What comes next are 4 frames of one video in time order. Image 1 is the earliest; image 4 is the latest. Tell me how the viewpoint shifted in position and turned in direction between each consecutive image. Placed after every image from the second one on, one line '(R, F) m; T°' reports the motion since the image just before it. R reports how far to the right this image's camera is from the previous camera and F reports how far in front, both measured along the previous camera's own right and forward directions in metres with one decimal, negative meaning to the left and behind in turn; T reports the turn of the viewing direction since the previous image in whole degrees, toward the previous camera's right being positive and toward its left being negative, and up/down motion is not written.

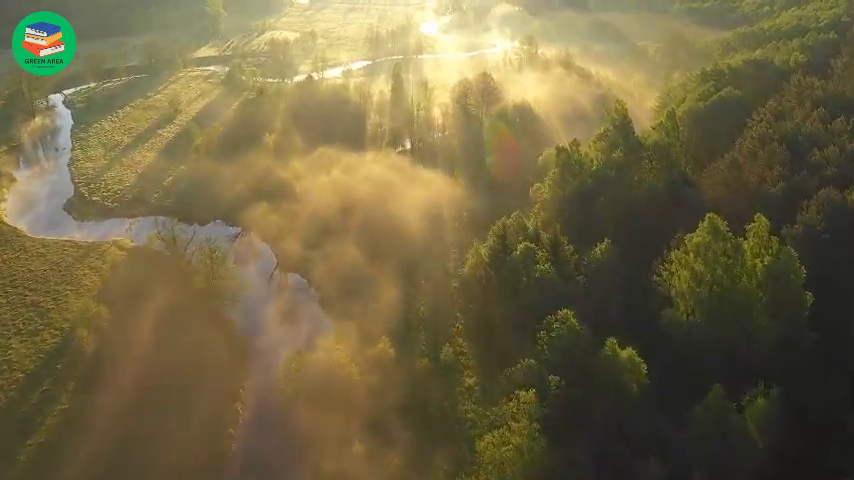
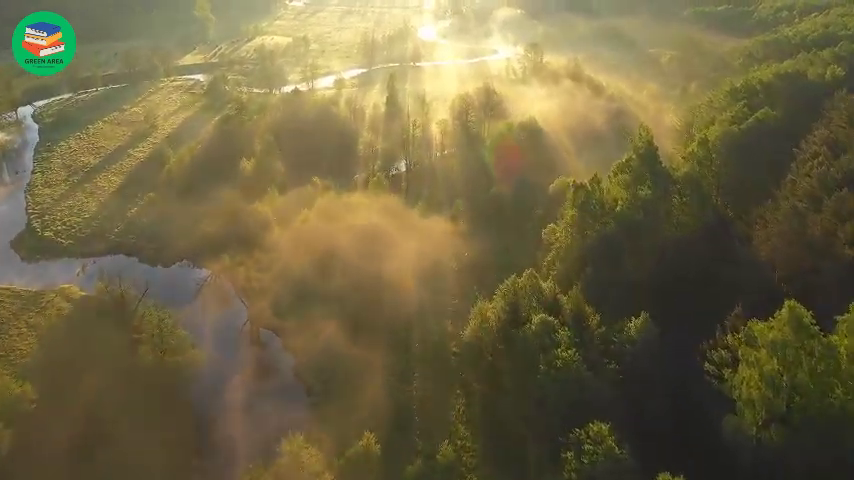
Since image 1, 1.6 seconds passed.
(+0.2, +8.0) m; 0°
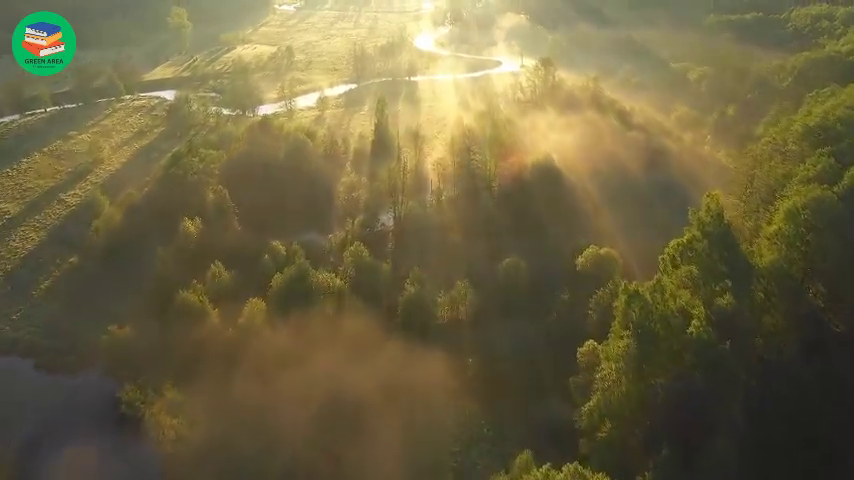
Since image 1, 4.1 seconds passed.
(+0.4, +14.2) m; 0°
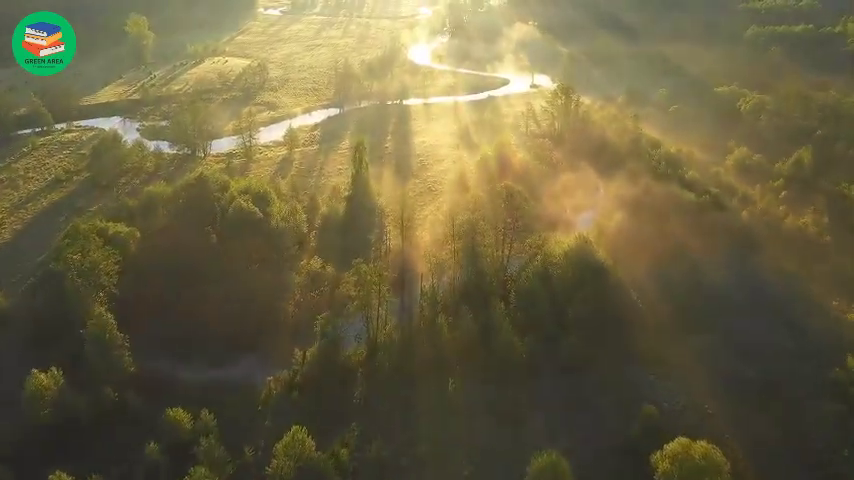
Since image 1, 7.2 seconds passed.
(+0.6, +18.7) m; 0°
